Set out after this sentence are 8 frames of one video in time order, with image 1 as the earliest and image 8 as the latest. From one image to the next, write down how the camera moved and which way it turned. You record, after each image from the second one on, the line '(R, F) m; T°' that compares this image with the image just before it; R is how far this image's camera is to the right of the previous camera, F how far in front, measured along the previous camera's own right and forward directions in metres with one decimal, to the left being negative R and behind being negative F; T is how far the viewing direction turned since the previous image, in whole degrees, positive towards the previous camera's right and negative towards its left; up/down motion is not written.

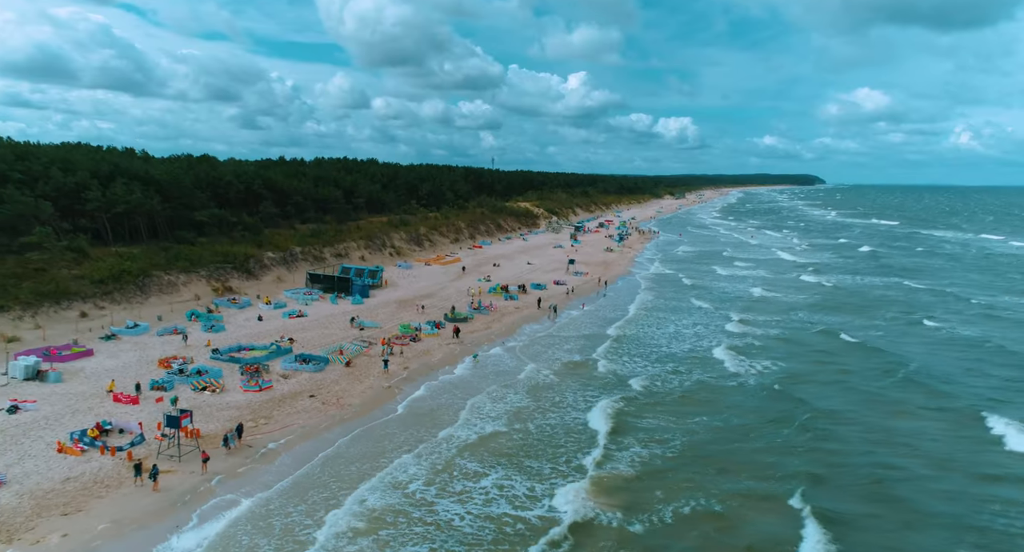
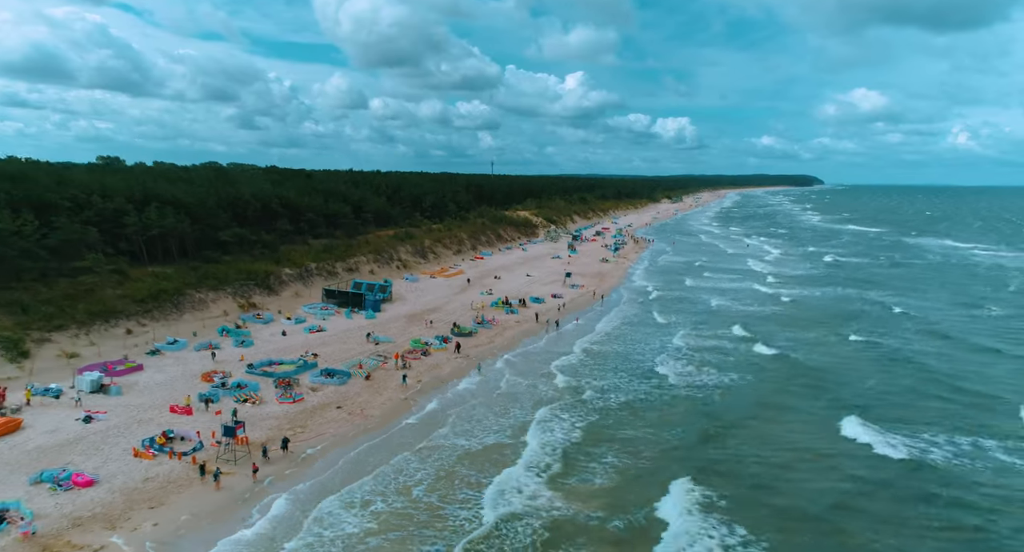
(-0.1, -1.9) m; 0°
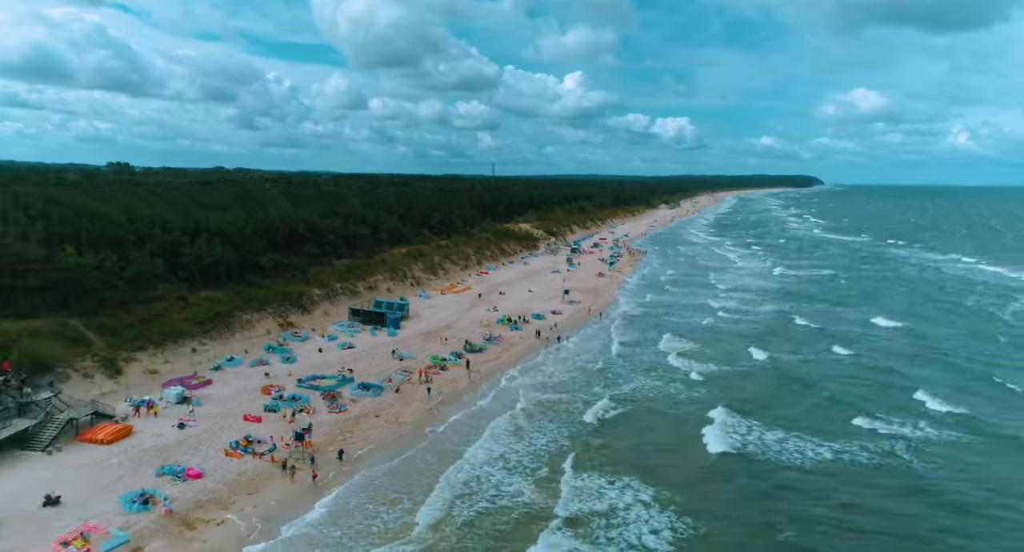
(-0.2, -3.3) m; 0°
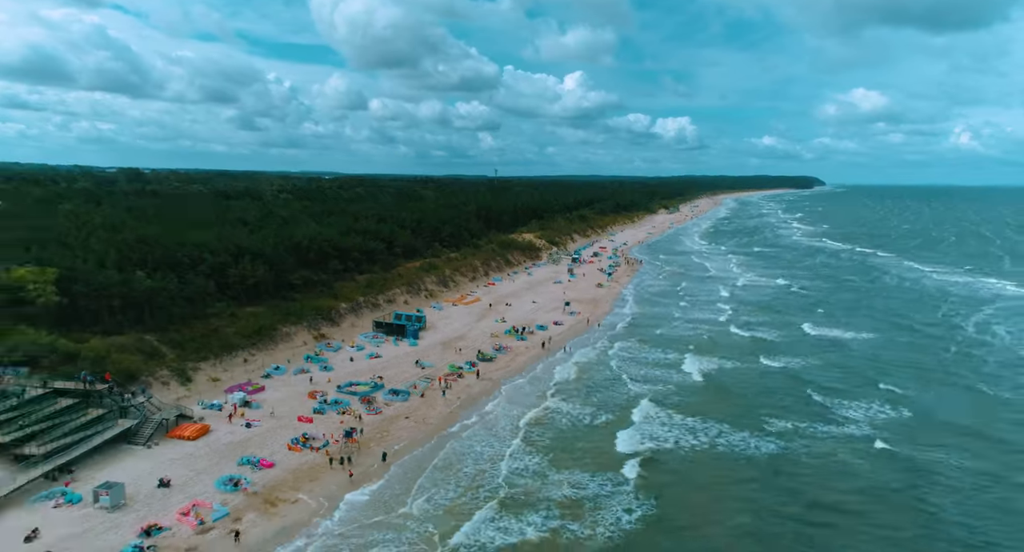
(-0.3, -3.3) m; 0°
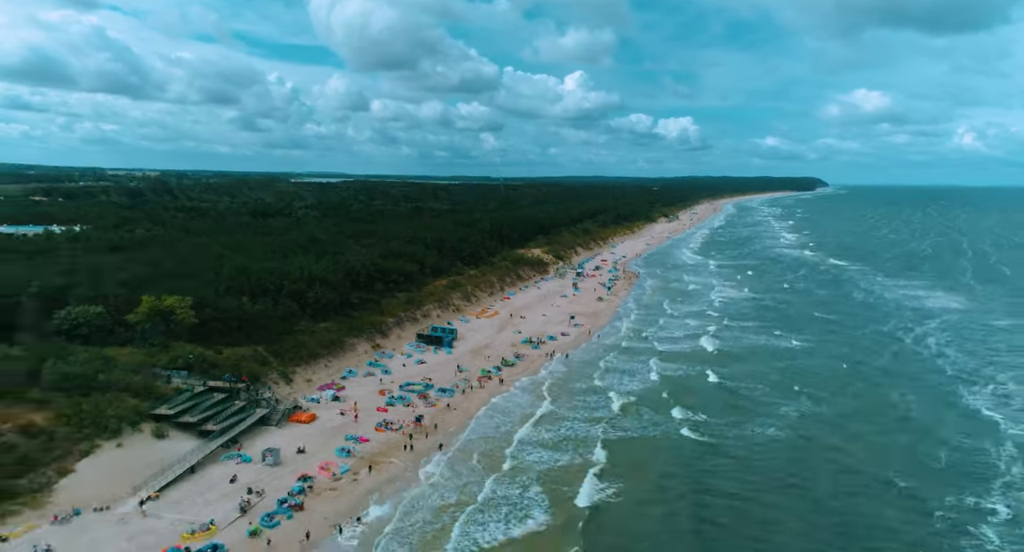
(-0.9, -7.4) m; 0°
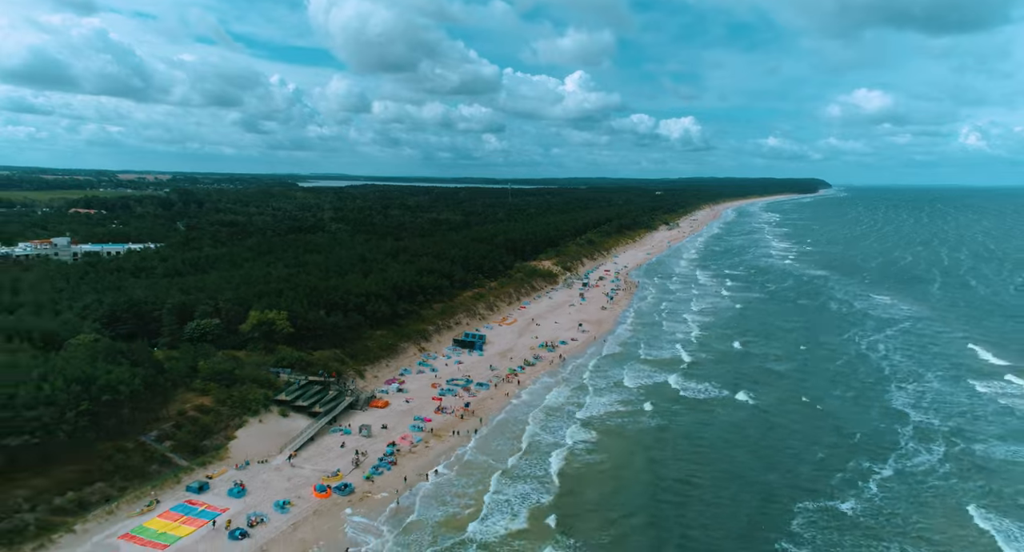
(-1.3, -8.4) m; 0°
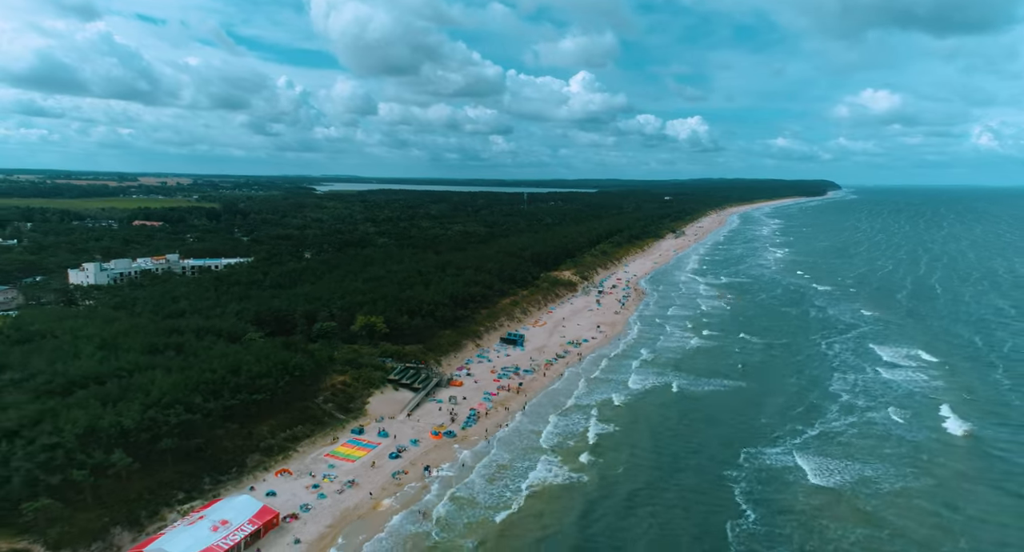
(-2.6, -13.2) m; -1°
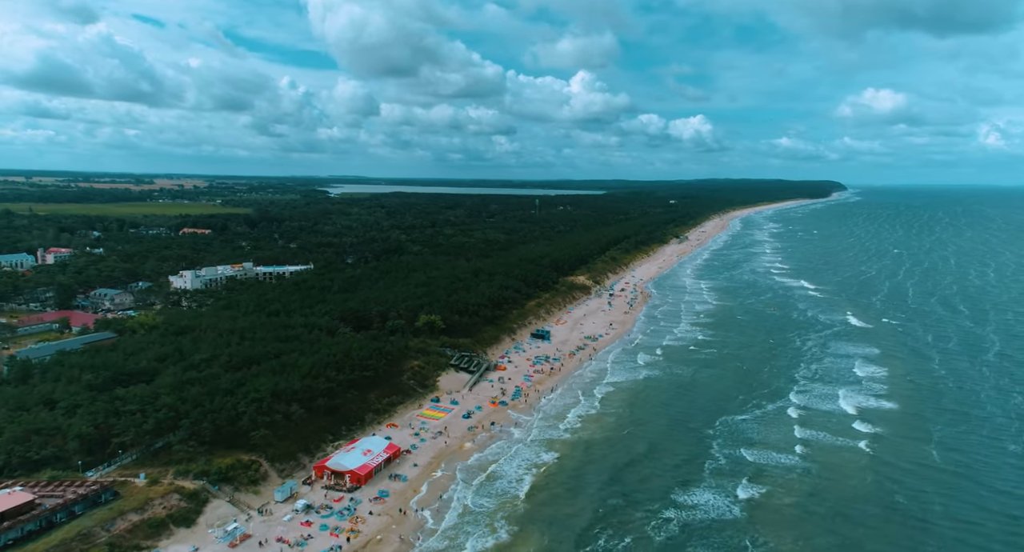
(-2.9, -12.9) m; 0°
